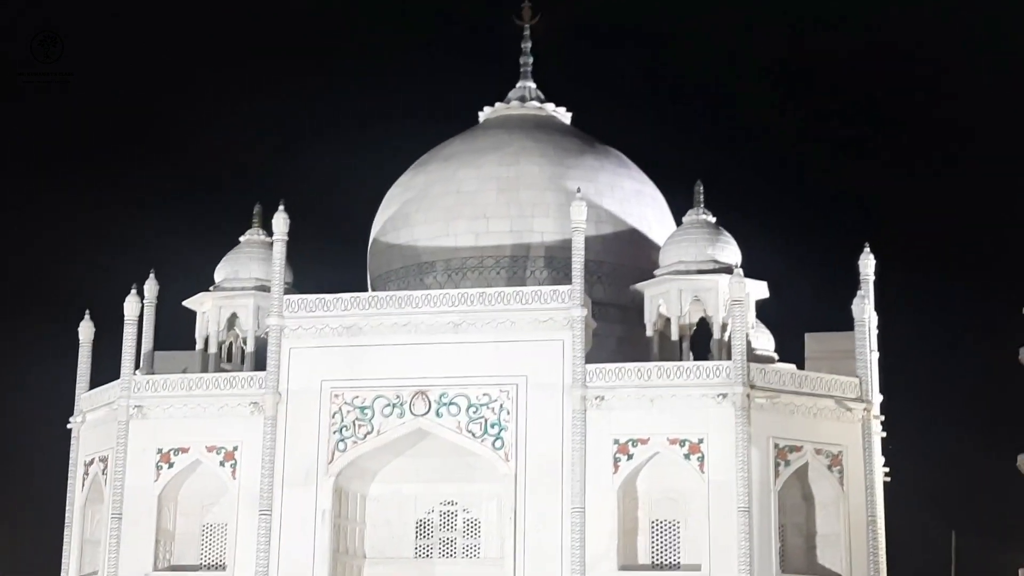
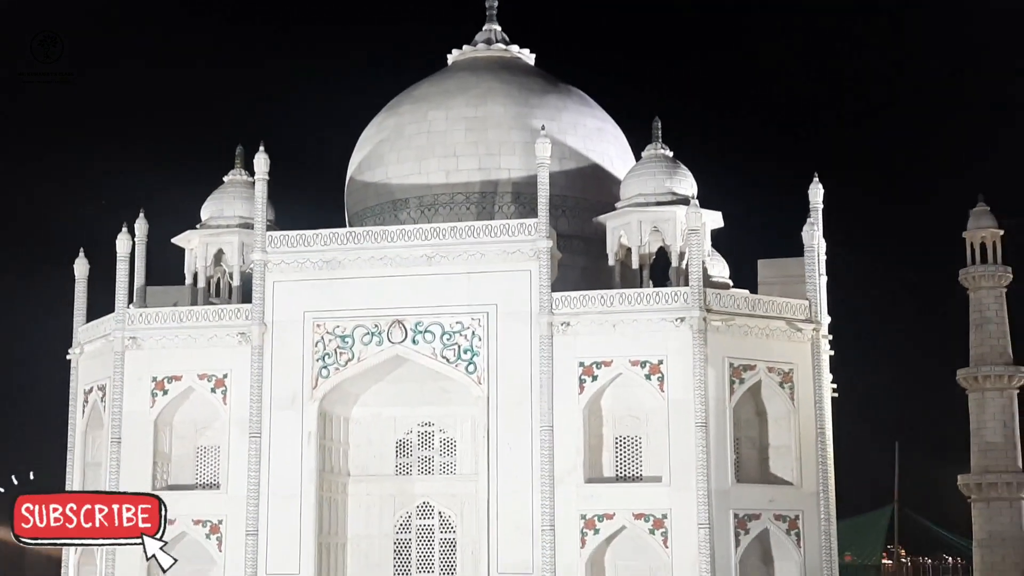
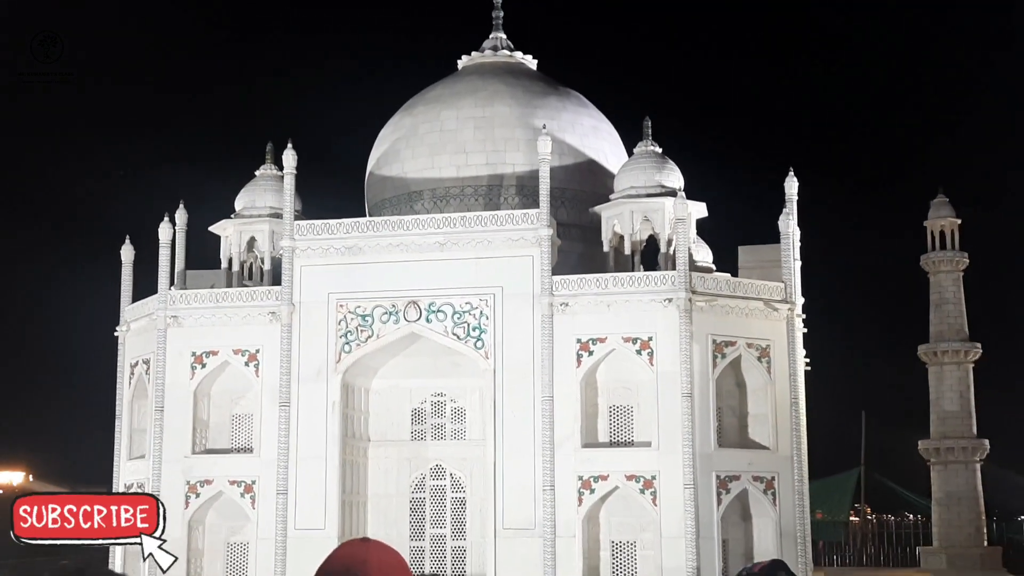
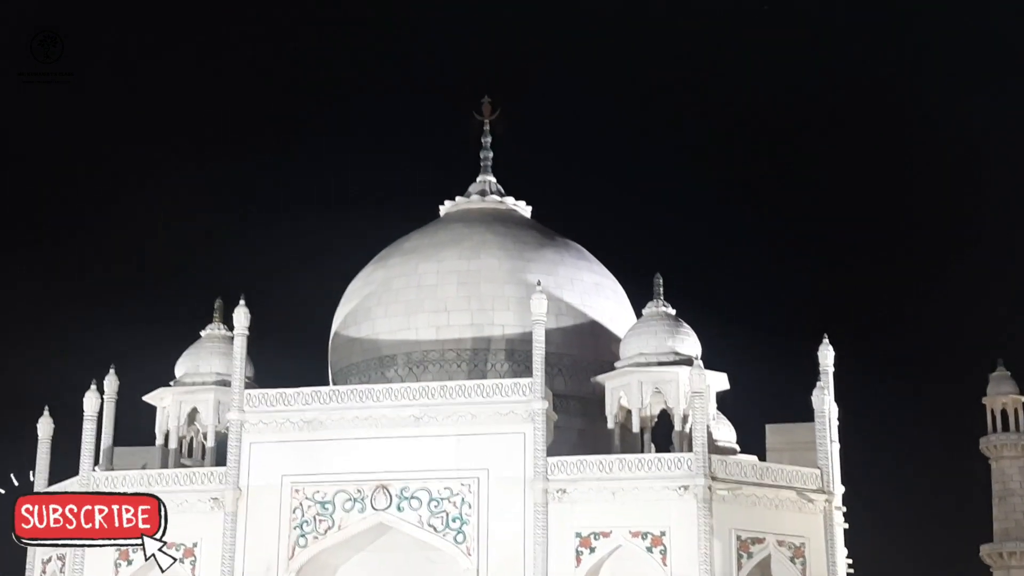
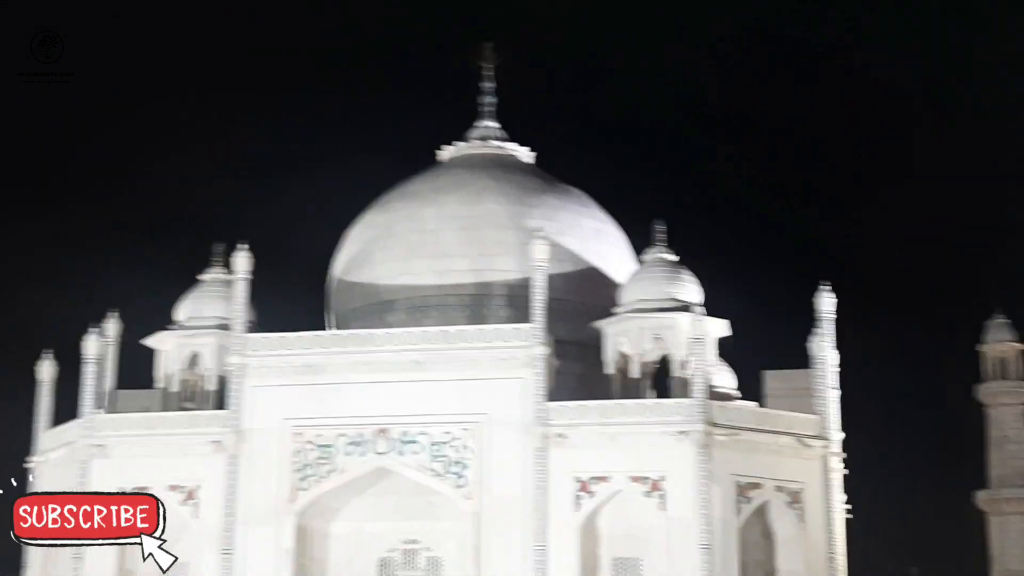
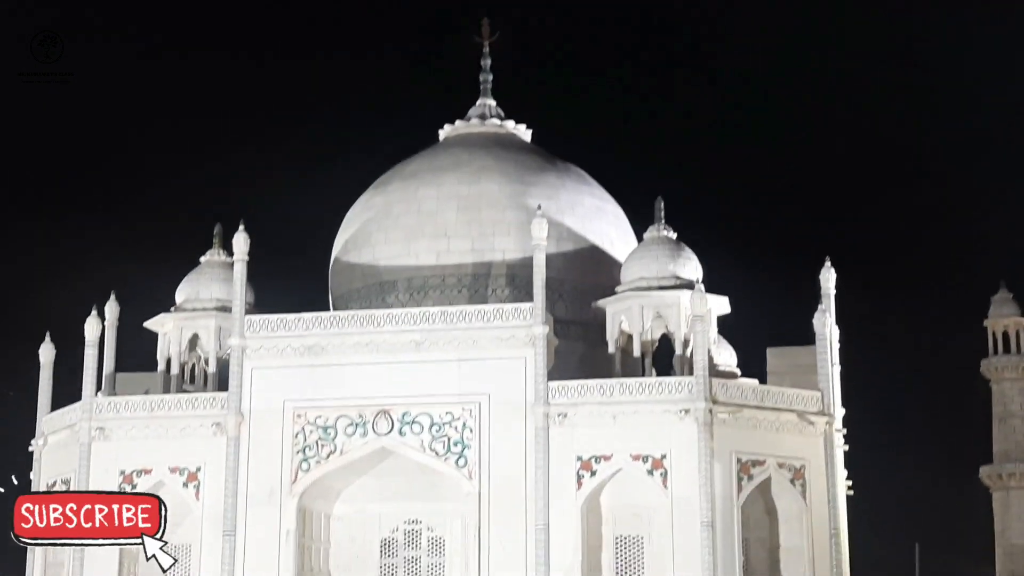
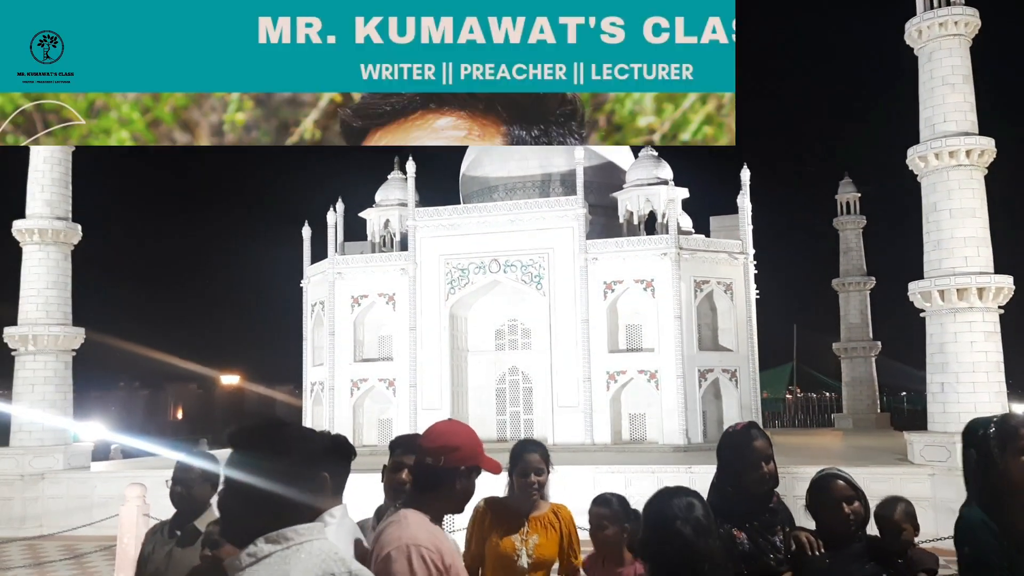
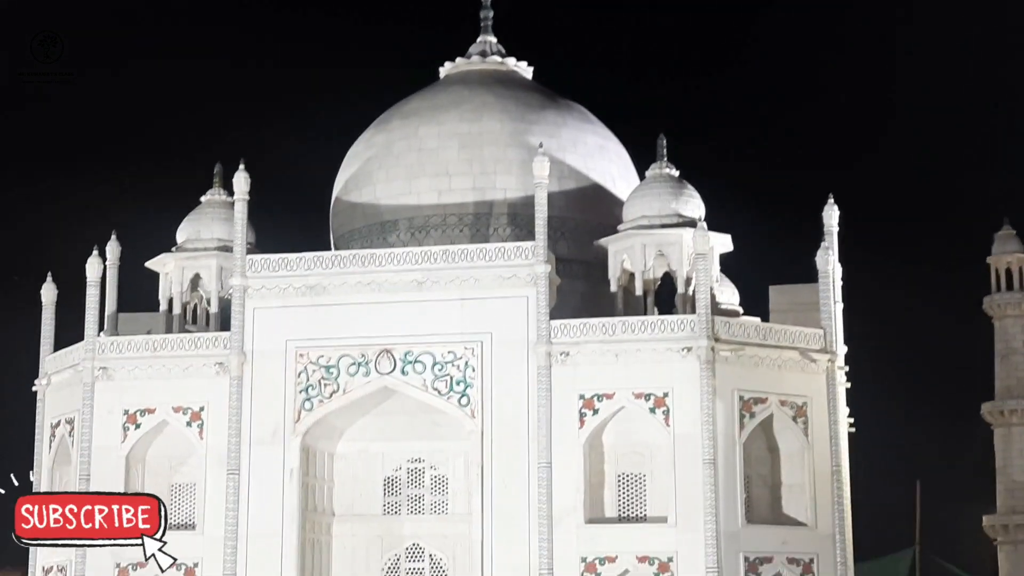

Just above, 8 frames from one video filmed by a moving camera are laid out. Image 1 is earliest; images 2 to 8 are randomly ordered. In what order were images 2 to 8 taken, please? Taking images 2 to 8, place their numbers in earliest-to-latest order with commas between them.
5, 4, 6, 8, 2, 3, 7
